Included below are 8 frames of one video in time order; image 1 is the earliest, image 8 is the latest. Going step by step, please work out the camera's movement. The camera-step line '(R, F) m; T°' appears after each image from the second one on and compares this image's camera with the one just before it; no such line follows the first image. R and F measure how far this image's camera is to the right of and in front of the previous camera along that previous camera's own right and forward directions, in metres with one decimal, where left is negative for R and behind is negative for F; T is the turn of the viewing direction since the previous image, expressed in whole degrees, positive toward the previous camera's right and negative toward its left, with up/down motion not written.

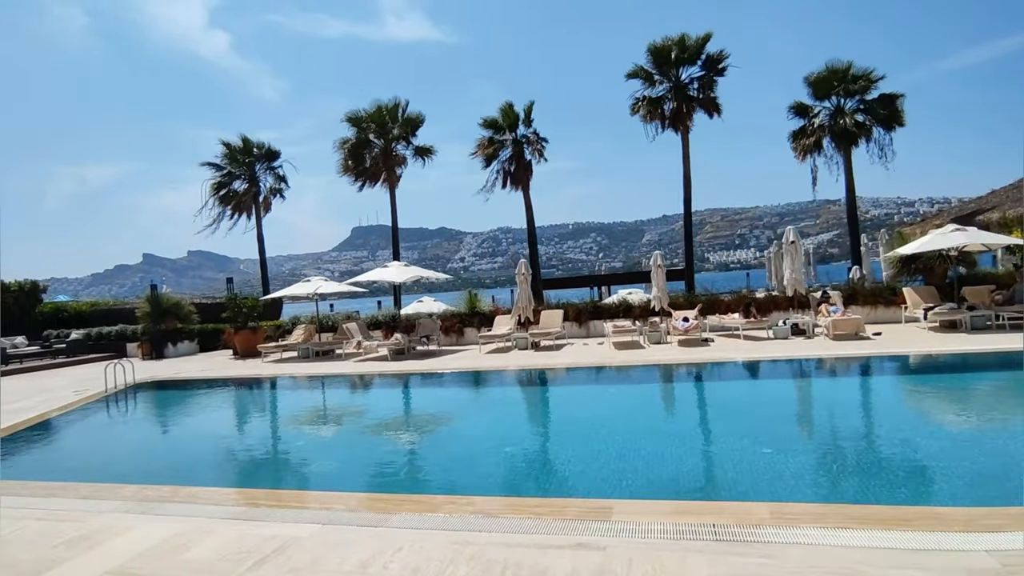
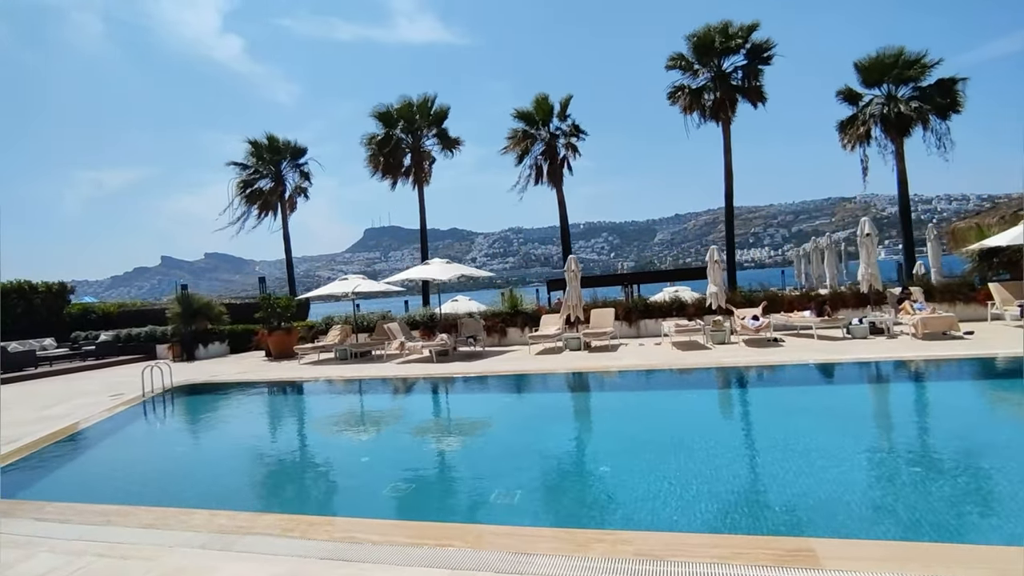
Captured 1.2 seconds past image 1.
(-0.6, +0.5) m; -1°
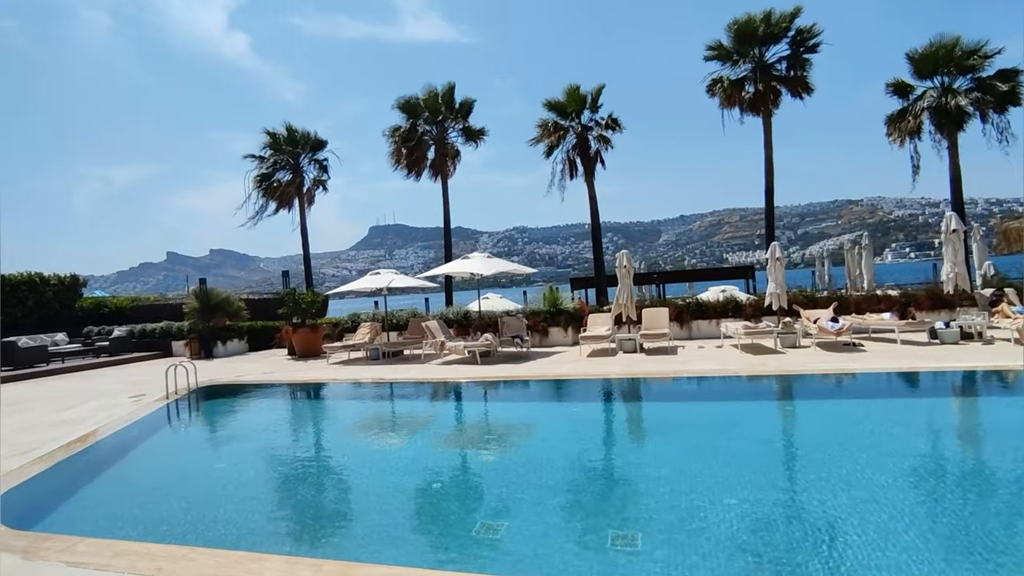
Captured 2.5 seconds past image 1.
(-0.6, +0.7) m; 0°
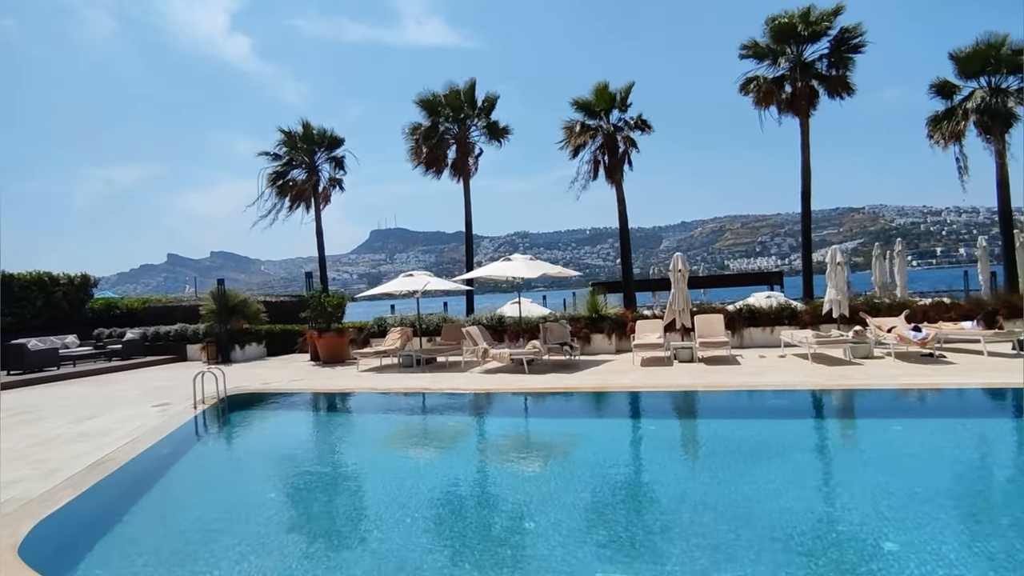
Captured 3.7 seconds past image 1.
(-0.6, +0.5) m; 0°
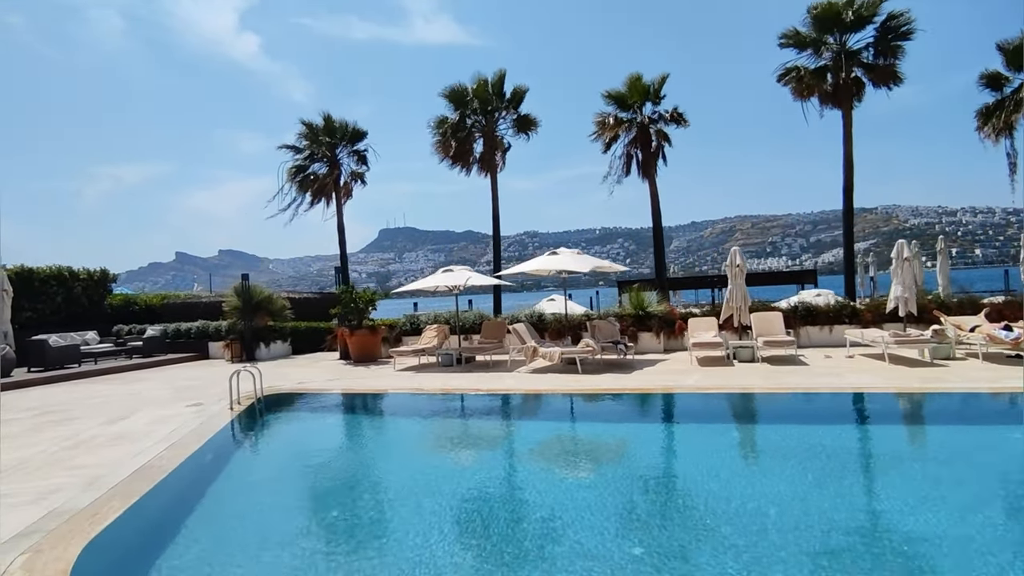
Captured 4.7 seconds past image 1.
(-0.5, +0.5) m; -1°
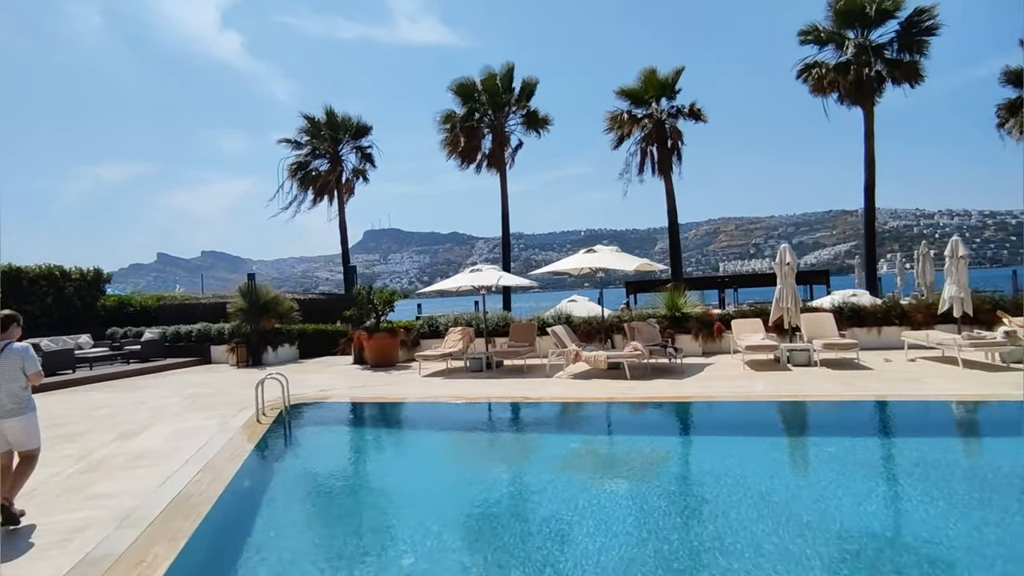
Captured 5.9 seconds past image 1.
(-0.6, +0.5) m; +1°
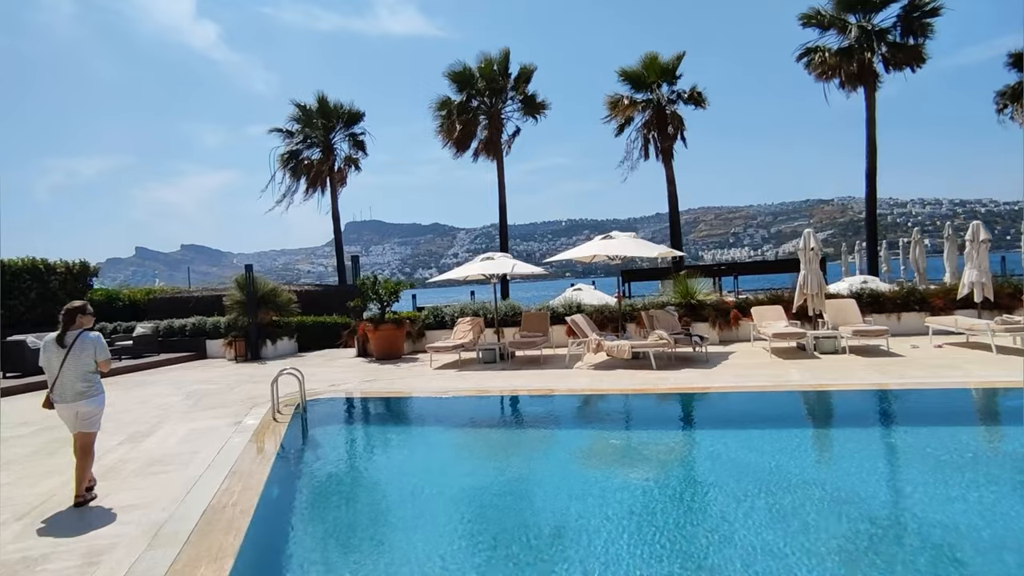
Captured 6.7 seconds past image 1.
(-0.4, +0.3) m; +2°
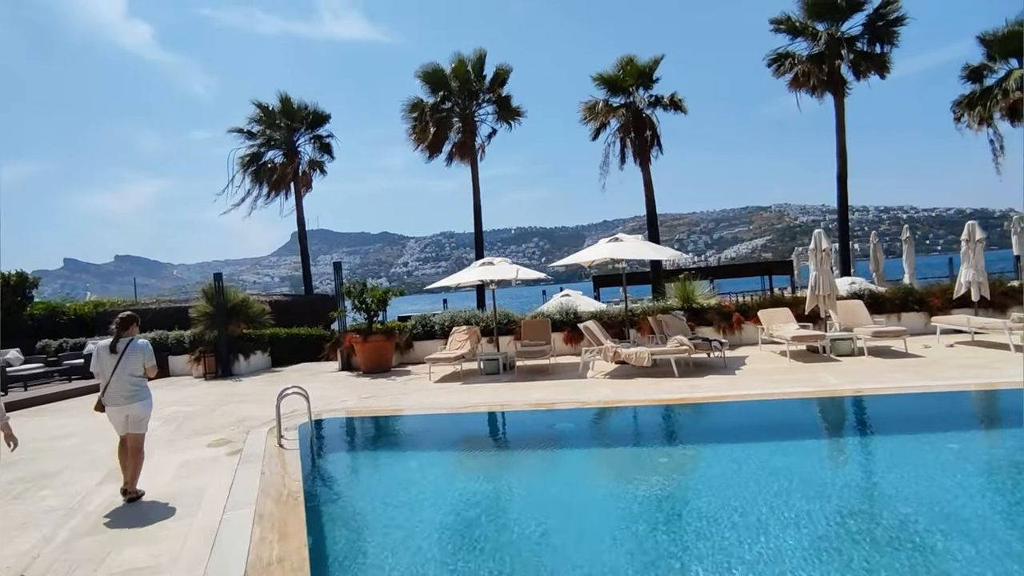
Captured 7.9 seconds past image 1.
(-0.6, +0.4) m; +5°
